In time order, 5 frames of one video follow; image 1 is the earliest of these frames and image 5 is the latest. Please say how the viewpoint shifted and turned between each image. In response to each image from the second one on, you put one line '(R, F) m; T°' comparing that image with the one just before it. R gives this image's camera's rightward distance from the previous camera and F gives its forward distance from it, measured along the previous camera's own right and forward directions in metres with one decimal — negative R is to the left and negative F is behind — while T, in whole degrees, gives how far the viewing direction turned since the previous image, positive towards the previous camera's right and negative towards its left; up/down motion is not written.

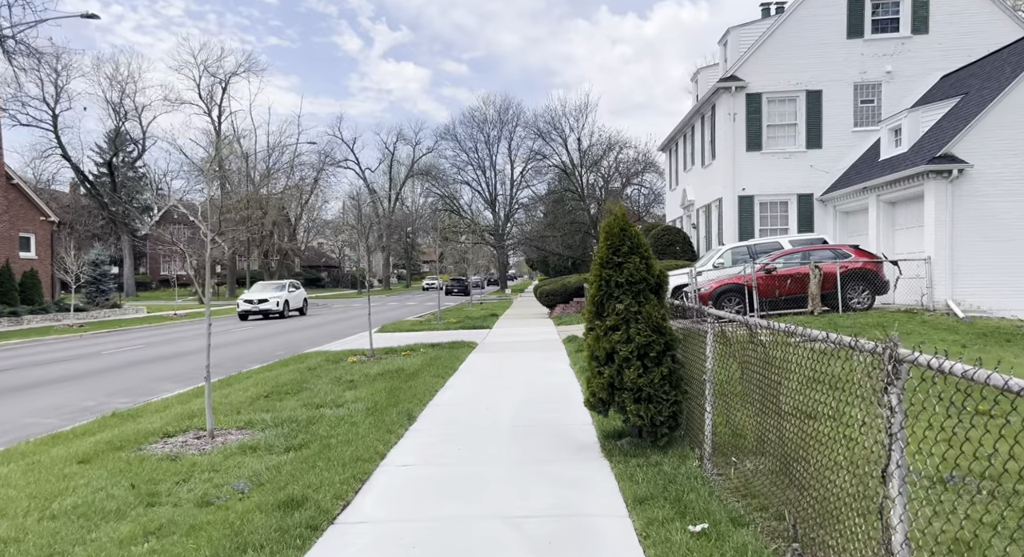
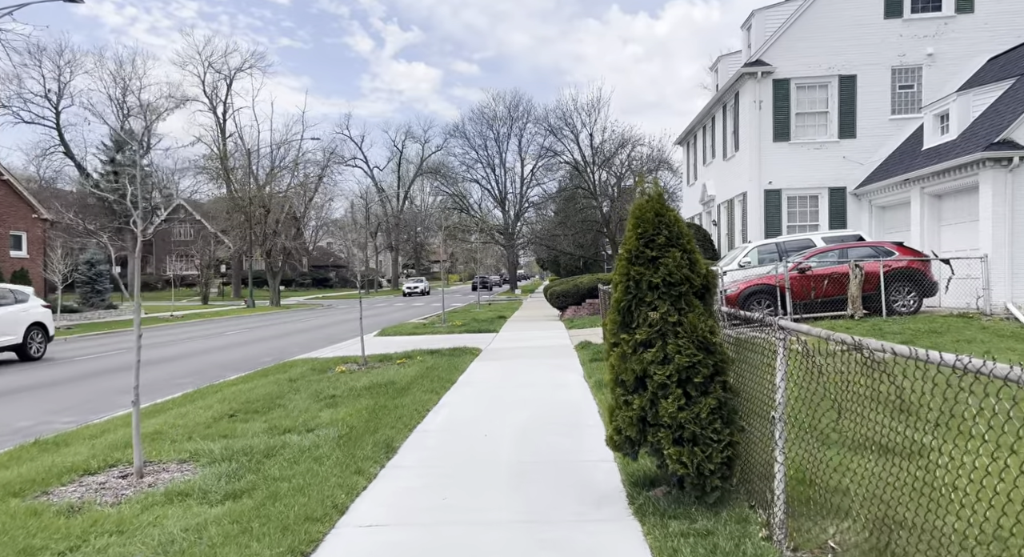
(+0.1, +1.3) m; -1°
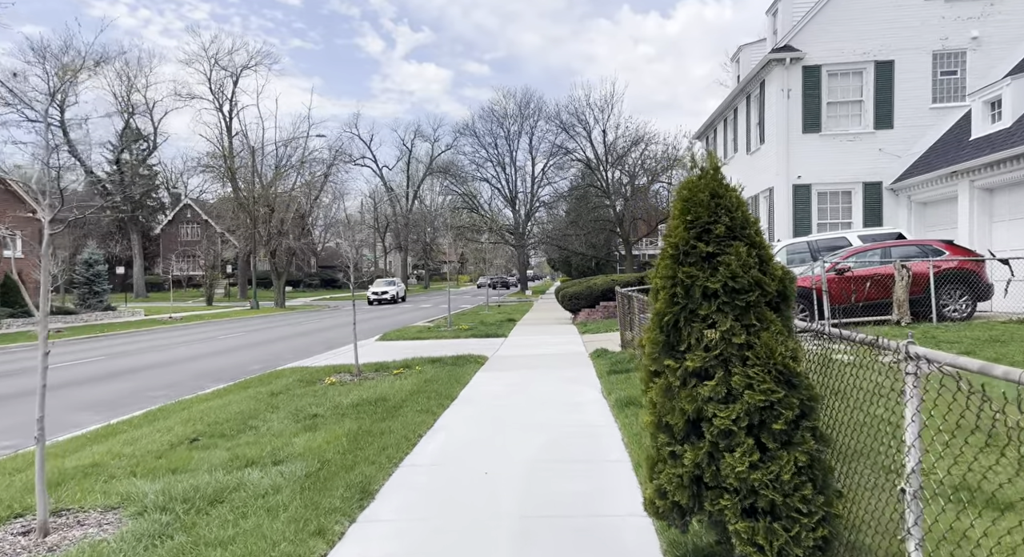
(0.0, +1.2) m; -1°
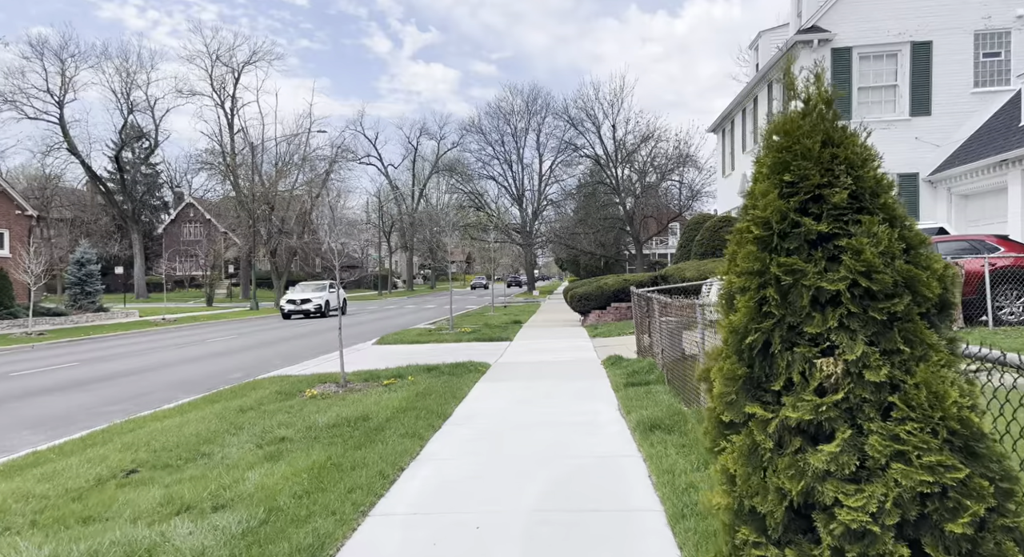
(0.0, +1.2) m; -1°
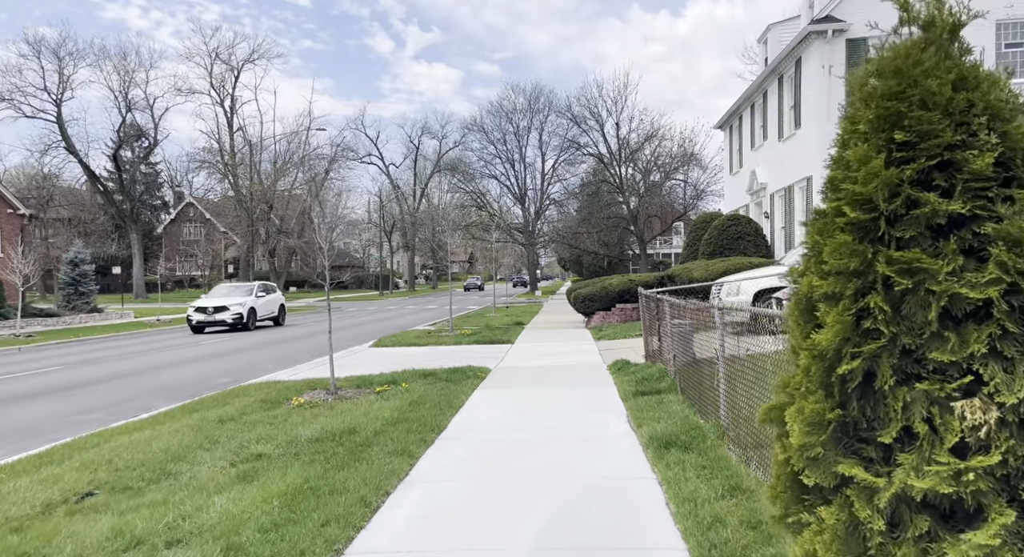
(0.0, +0.6) m; 0°
